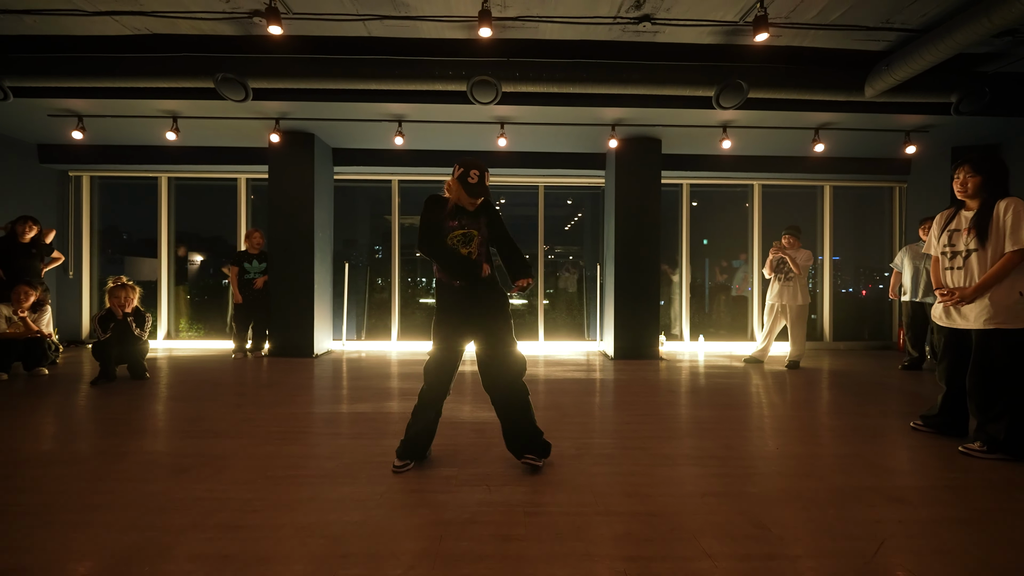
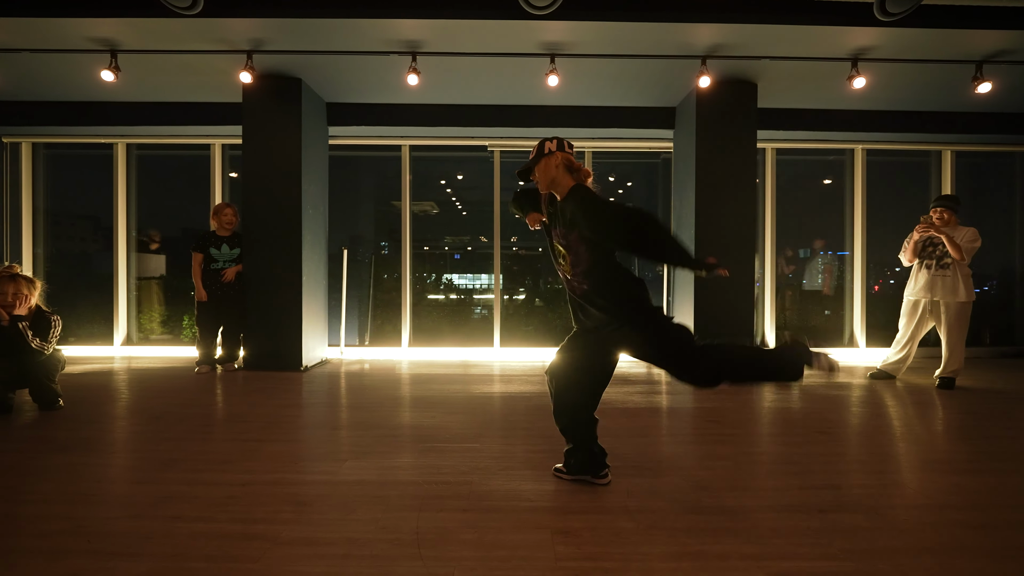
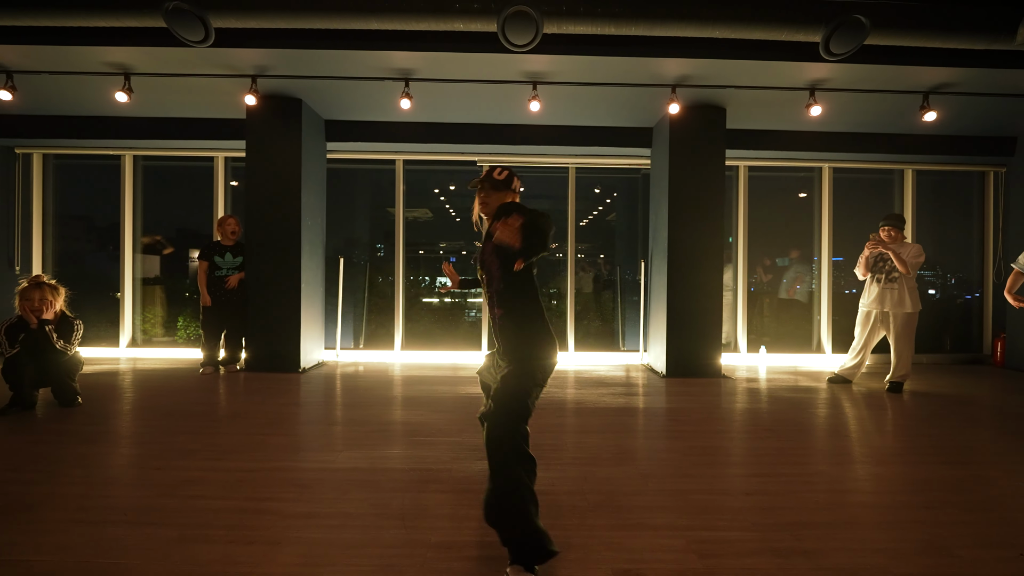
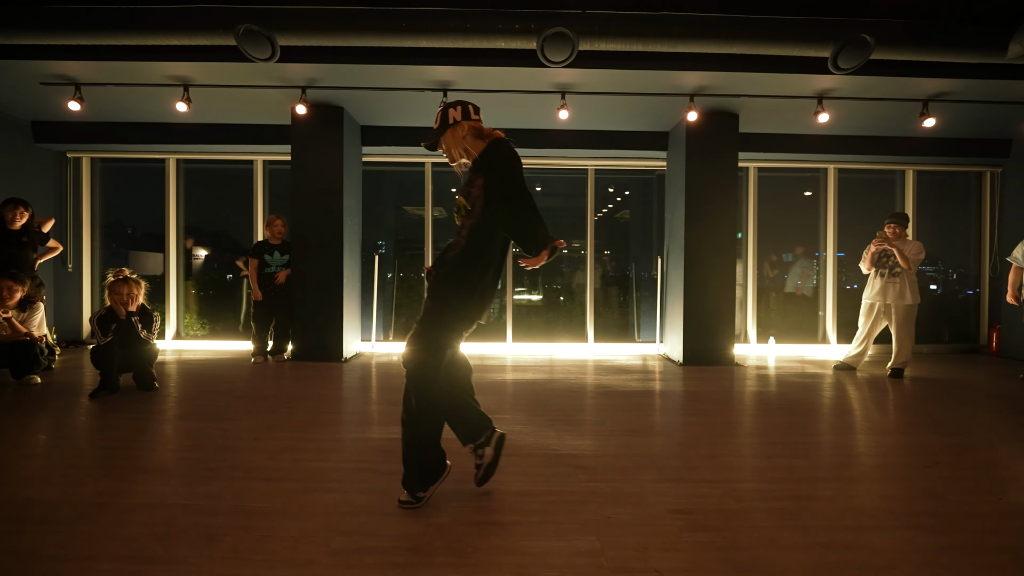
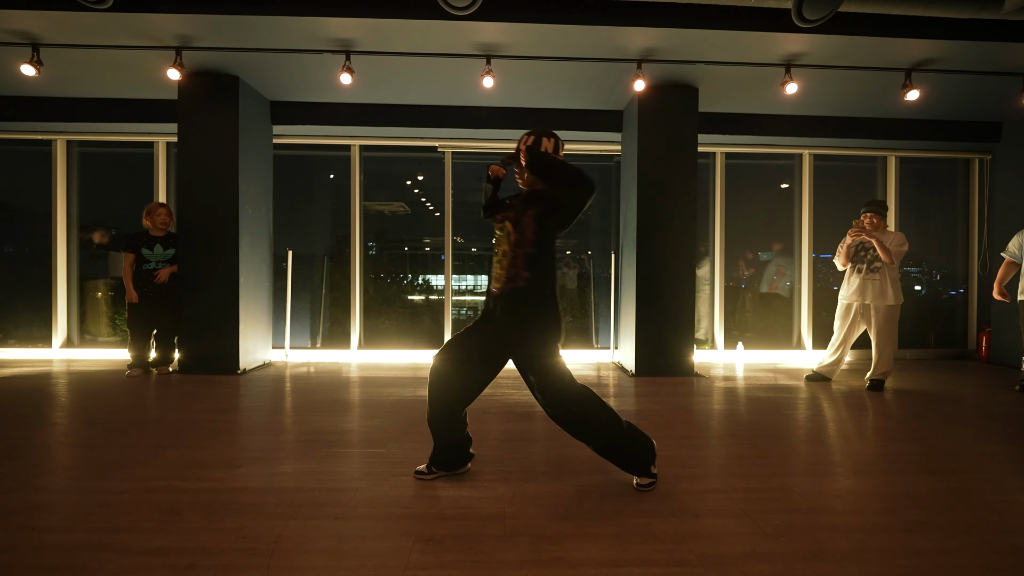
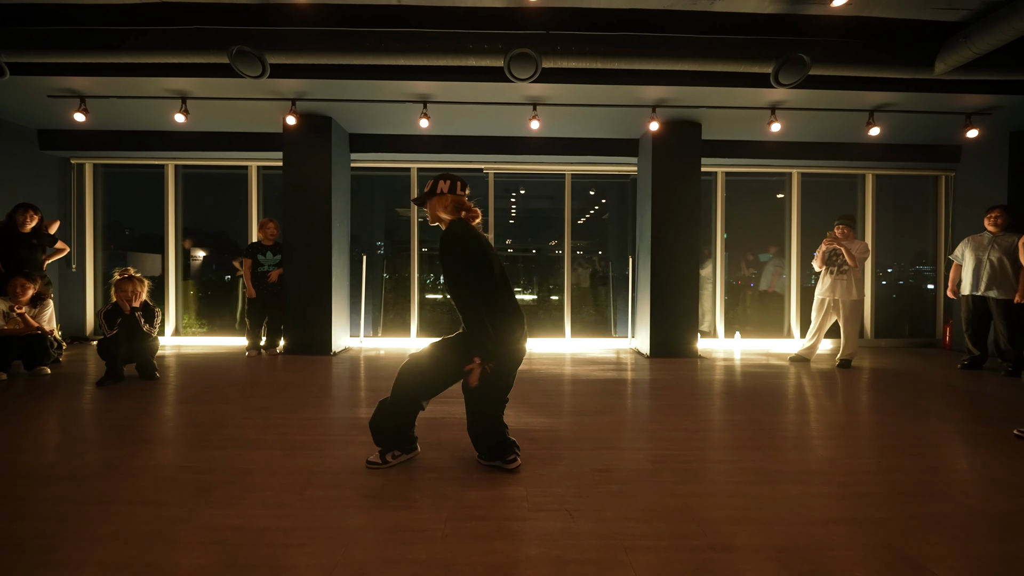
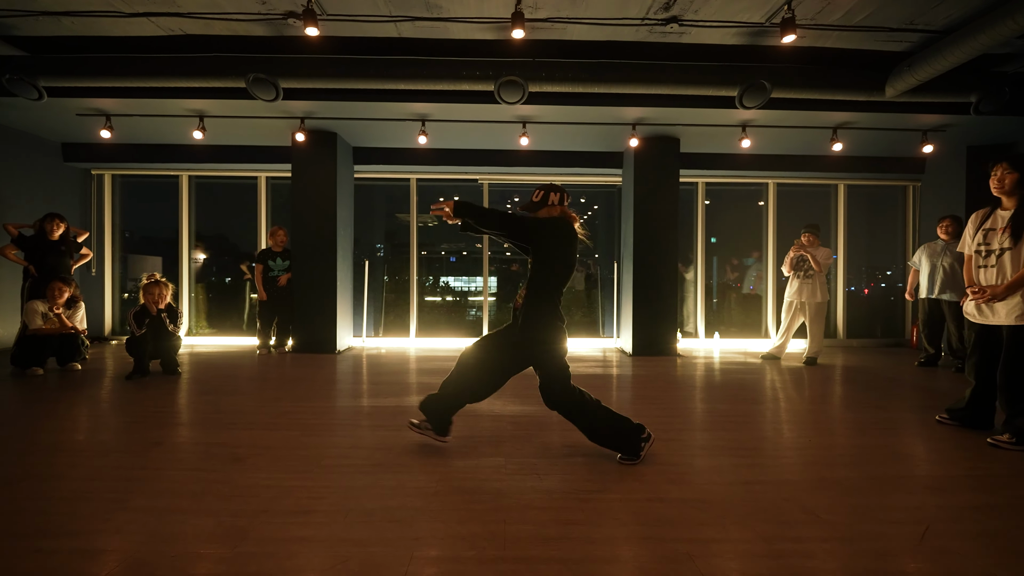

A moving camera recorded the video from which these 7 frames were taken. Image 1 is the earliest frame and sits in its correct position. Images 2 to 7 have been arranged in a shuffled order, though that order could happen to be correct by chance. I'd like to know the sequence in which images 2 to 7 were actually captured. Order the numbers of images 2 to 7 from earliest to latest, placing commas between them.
7, 6, 4, 2, 5, 3
